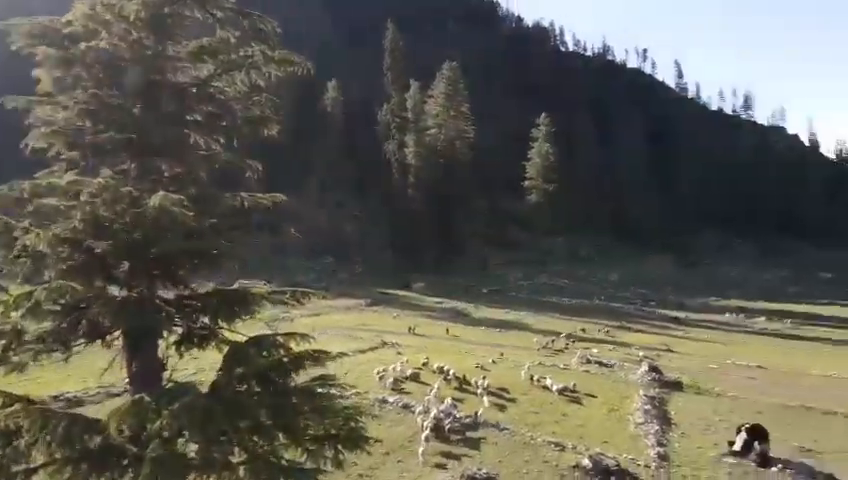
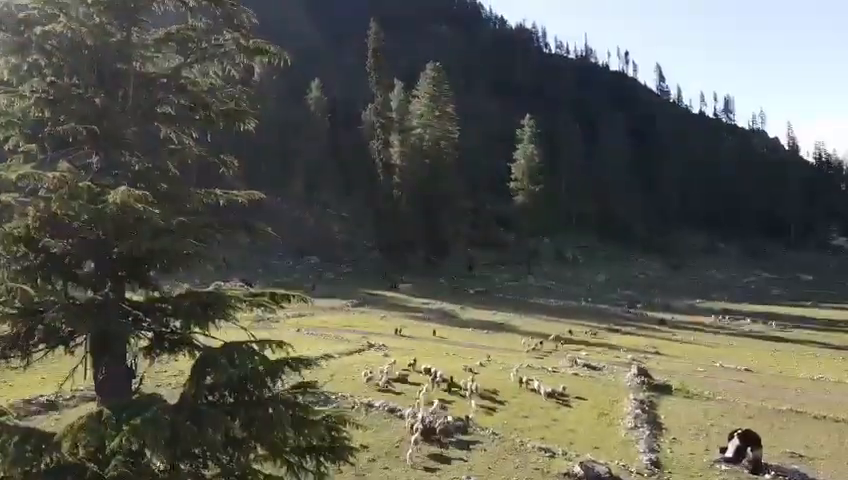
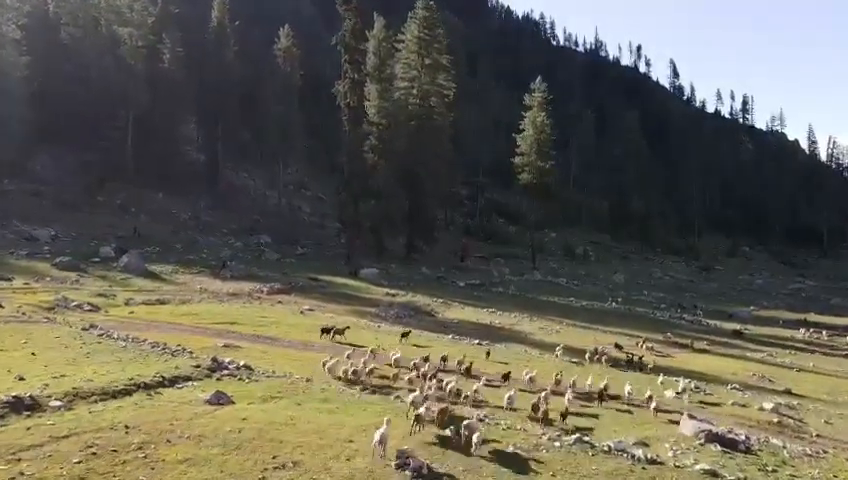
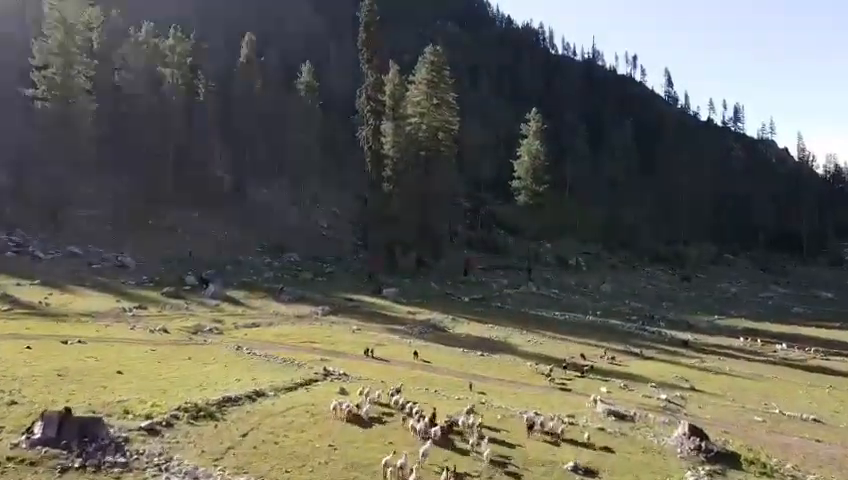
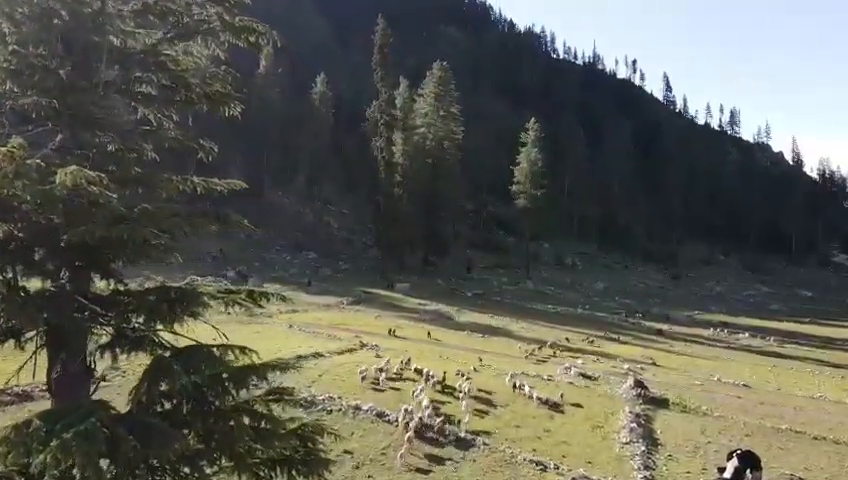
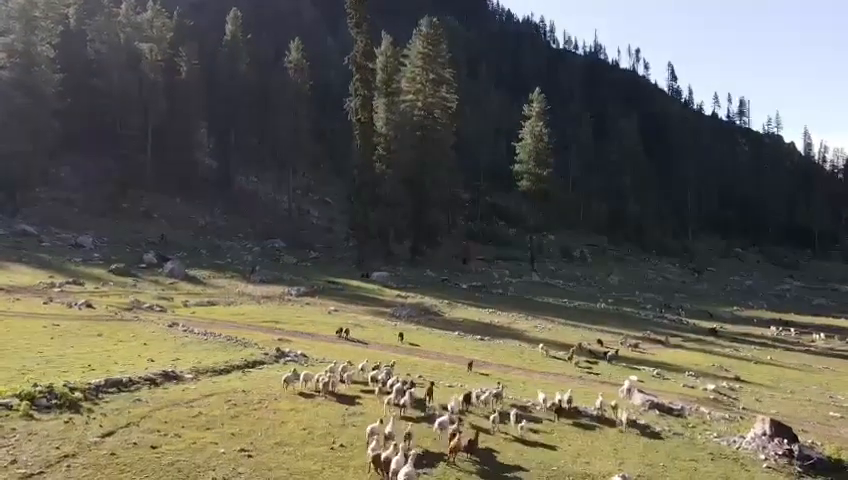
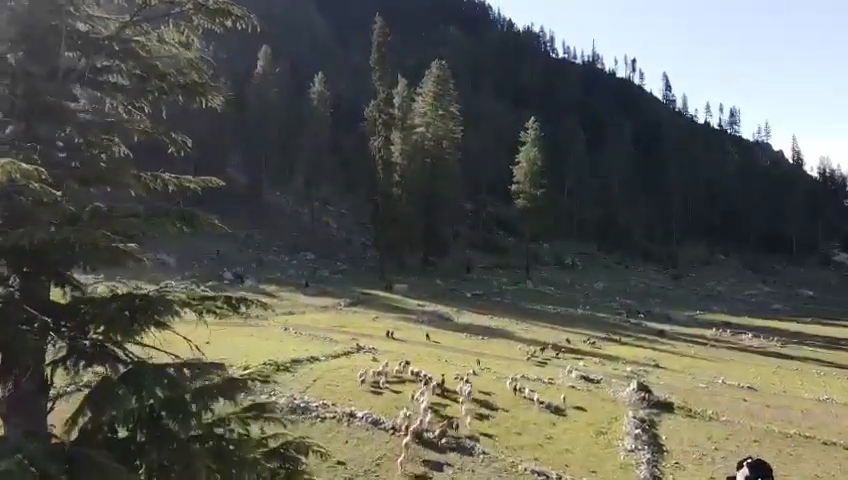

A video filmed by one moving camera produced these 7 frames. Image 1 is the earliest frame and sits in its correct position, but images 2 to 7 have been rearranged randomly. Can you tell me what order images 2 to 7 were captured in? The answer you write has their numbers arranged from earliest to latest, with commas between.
2, 5, 7, 4, 6, 3
